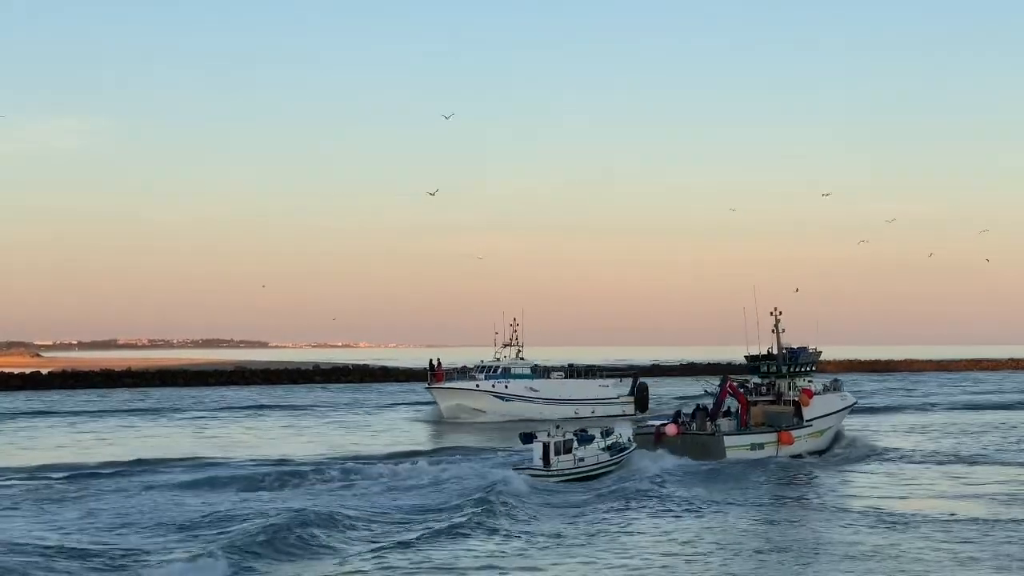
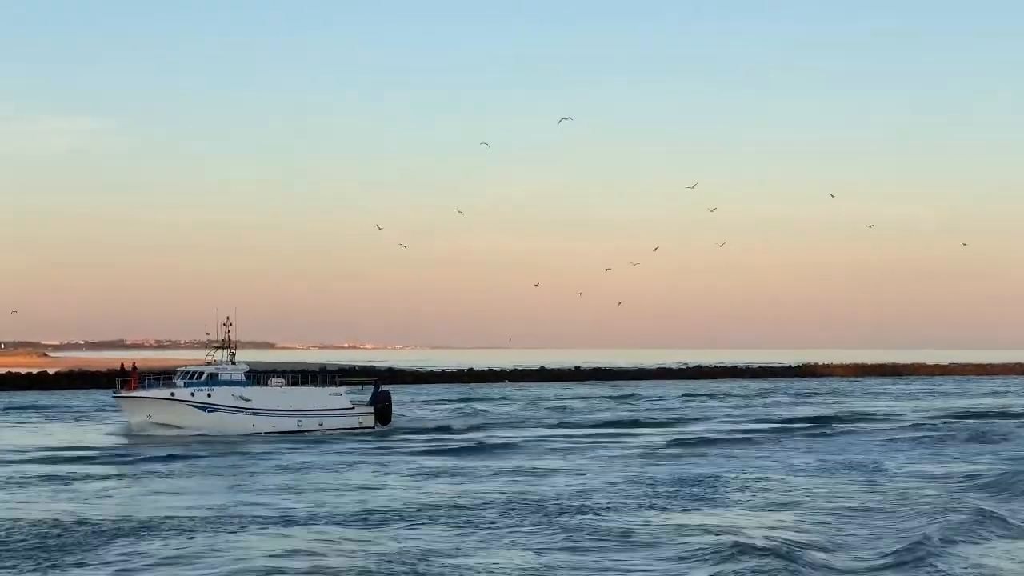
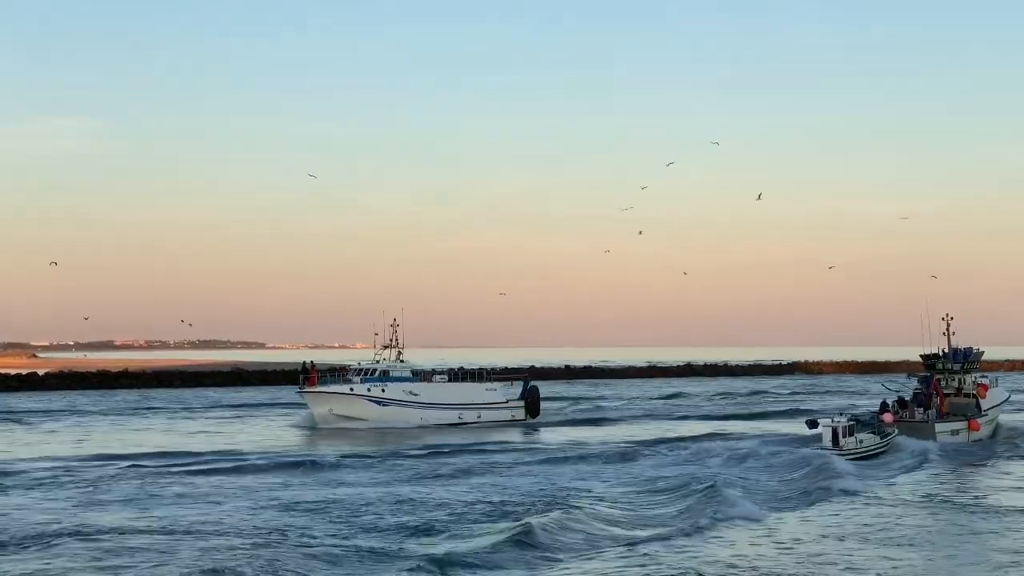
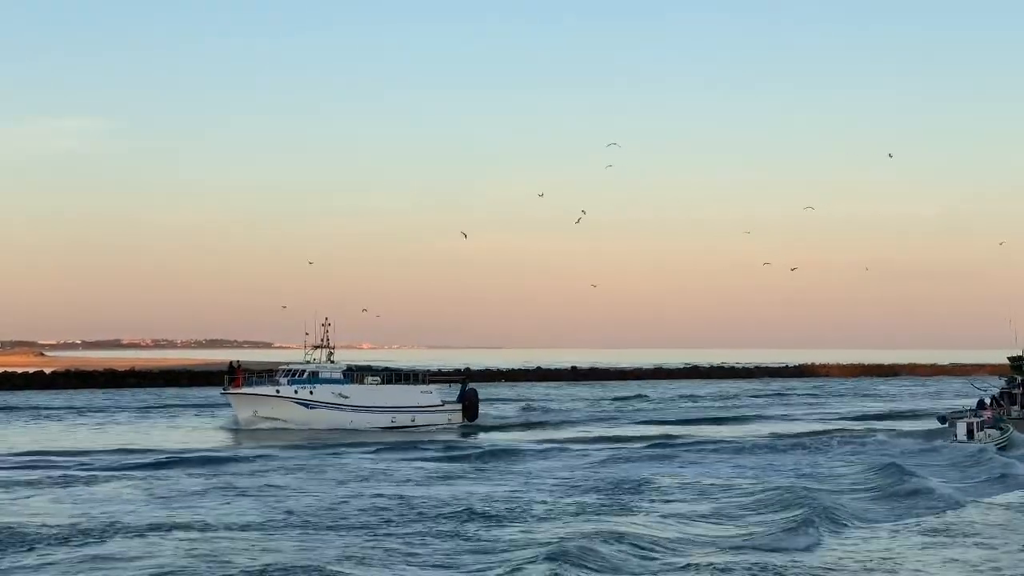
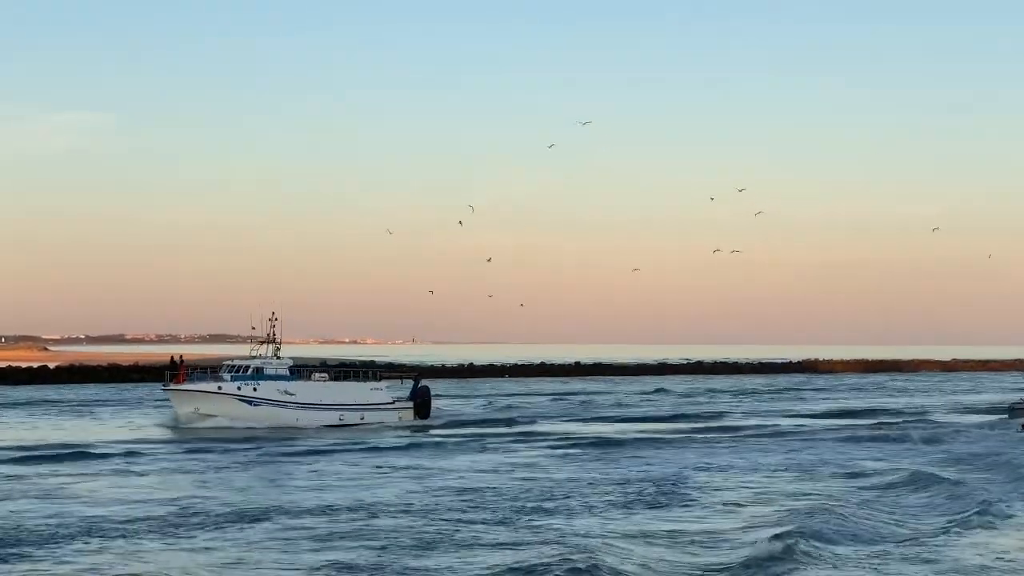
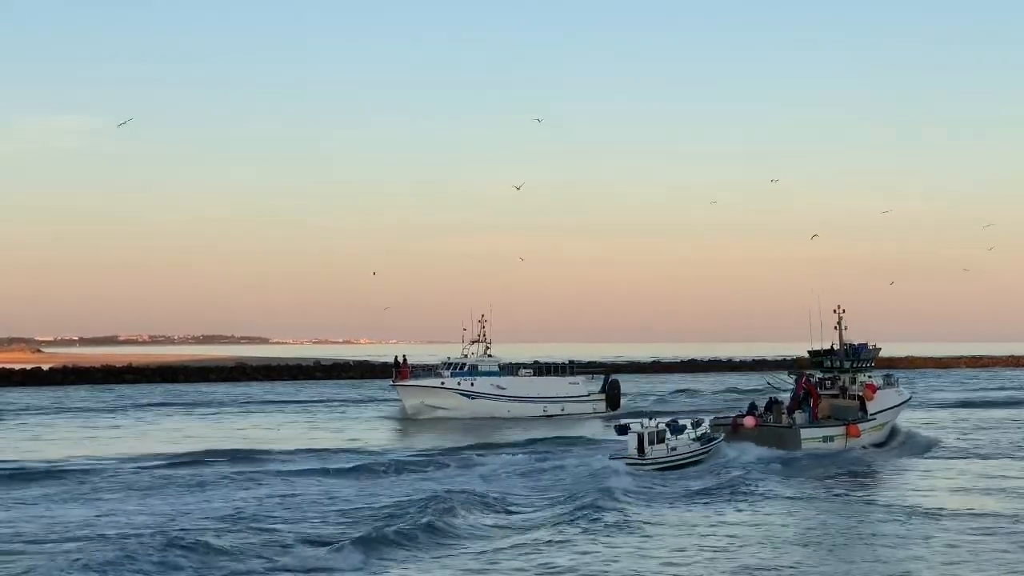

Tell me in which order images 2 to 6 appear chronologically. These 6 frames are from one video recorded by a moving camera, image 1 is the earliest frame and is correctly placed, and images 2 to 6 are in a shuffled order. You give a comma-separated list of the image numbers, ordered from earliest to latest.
6, 3, 4, 5, 2
